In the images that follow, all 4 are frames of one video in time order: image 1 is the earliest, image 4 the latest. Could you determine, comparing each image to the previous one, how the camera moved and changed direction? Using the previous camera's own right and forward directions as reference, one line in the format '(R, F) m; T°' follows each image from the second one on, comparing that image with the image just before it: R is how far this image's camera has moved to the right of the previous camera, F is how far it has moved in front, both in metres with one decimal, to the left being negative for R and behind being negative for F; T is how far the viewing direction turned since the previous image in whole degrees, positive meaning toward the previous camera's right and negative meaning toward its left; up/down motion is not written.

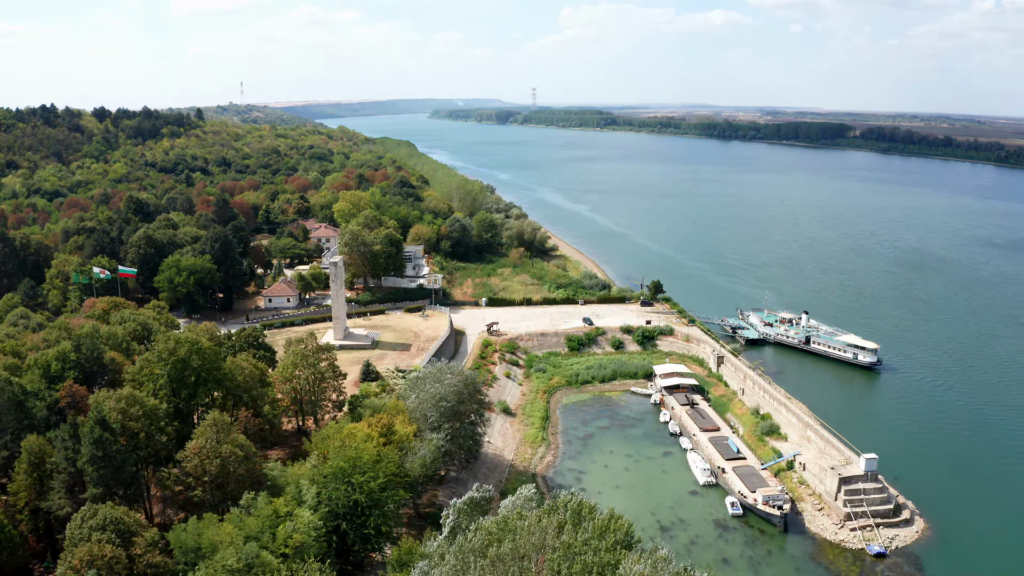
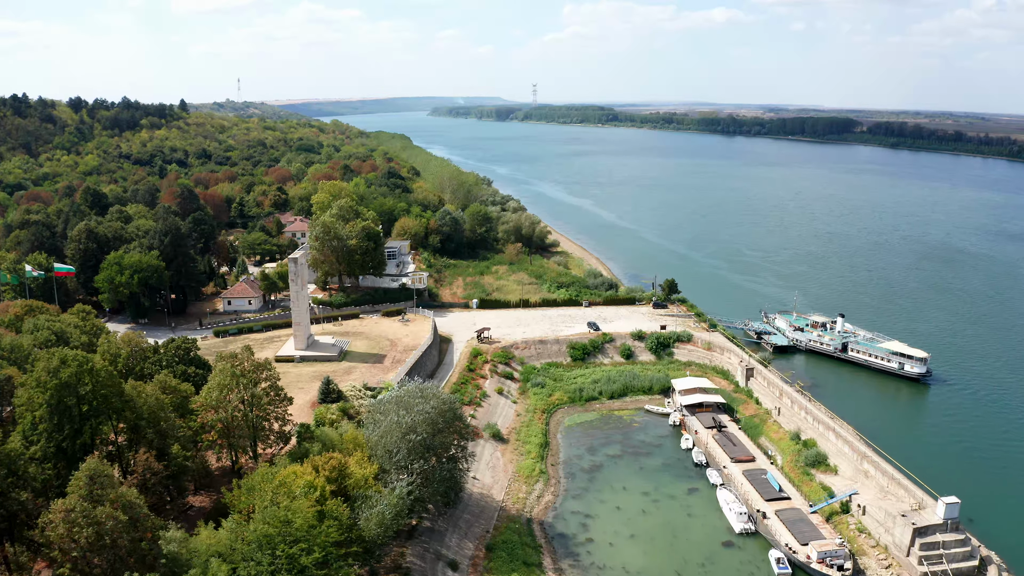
(+0.4, +6.5) m; 0°
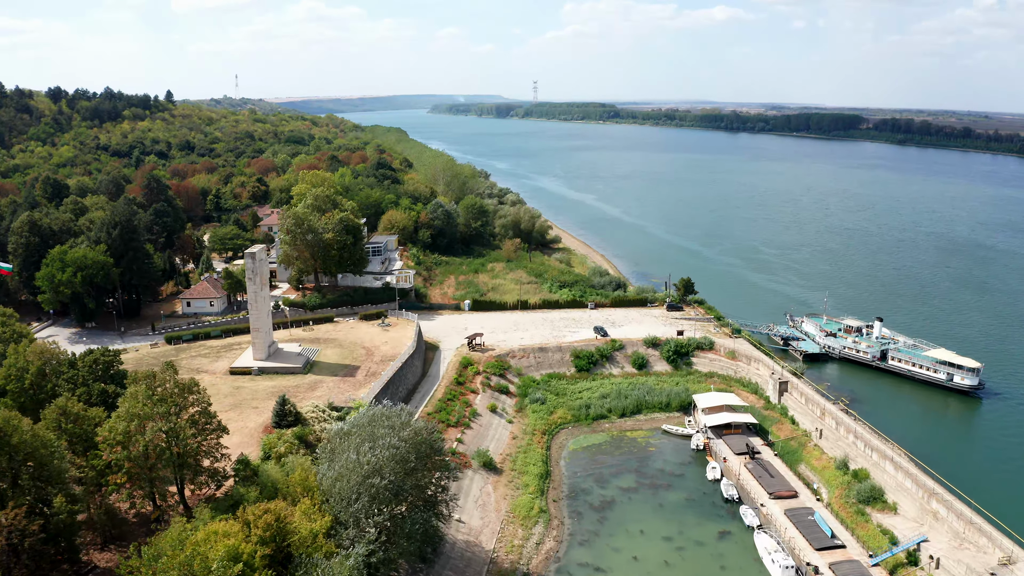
(+0.2, +5.2) m; 0°
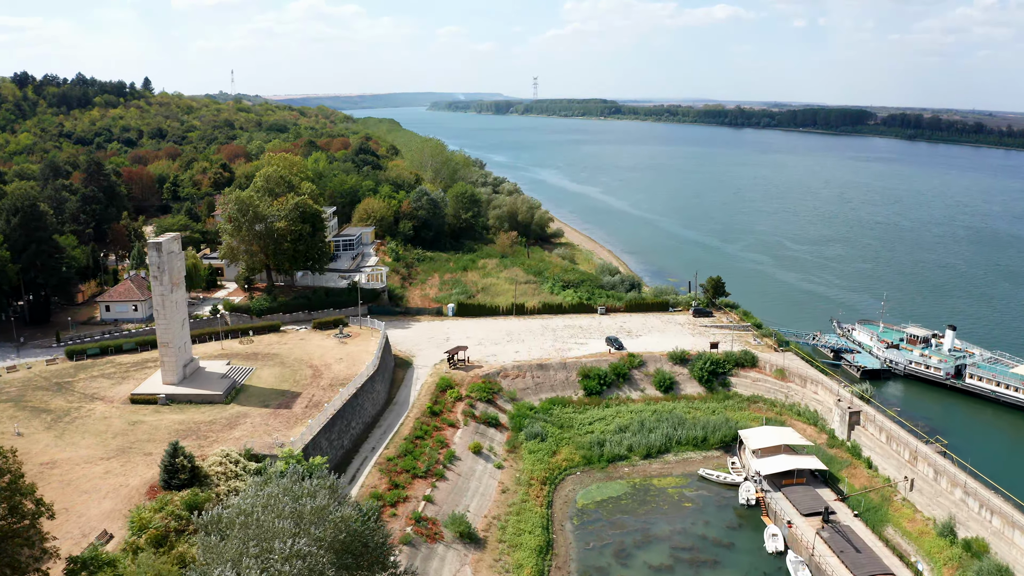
(+0.3, +7.3) m; 0°
